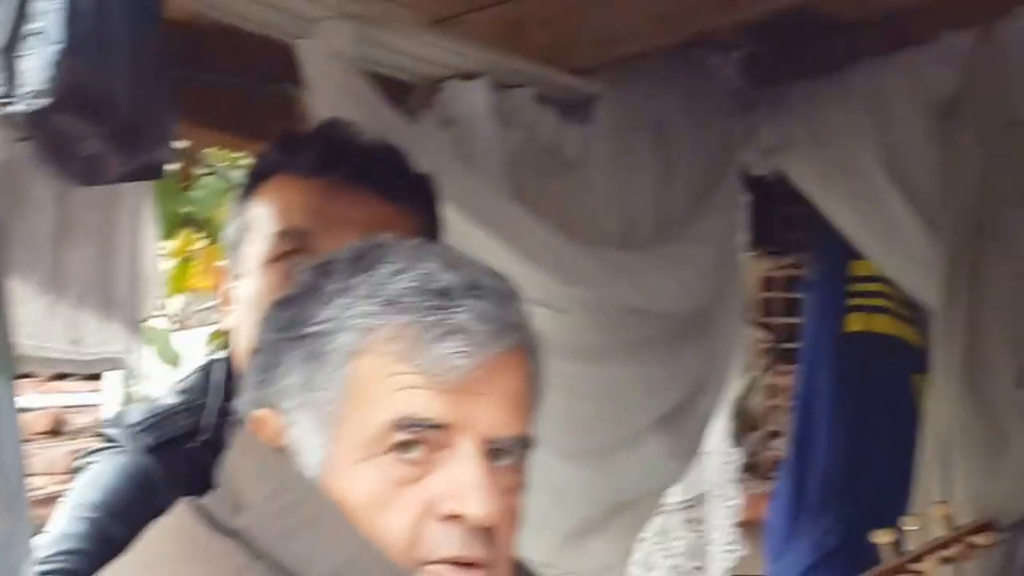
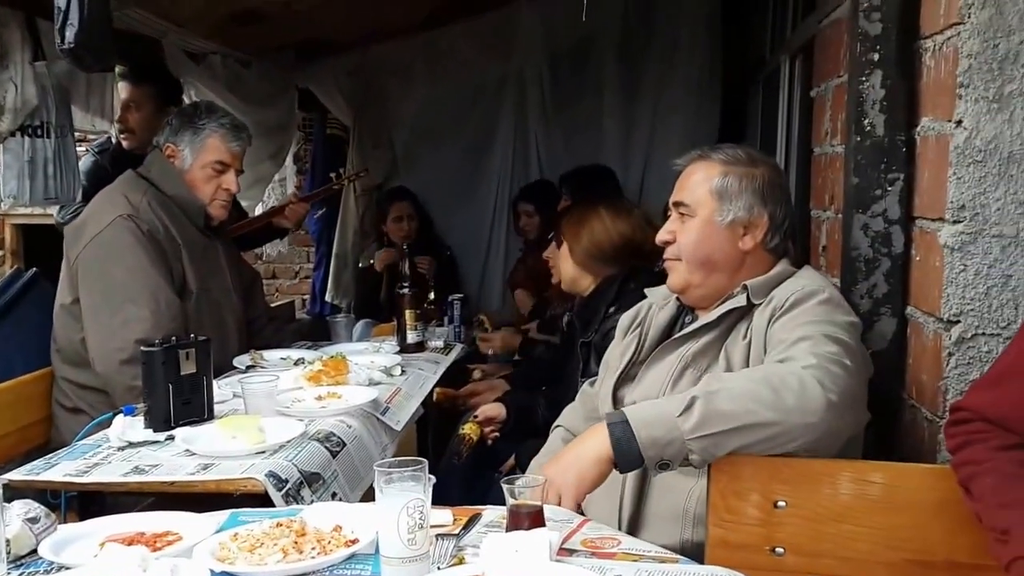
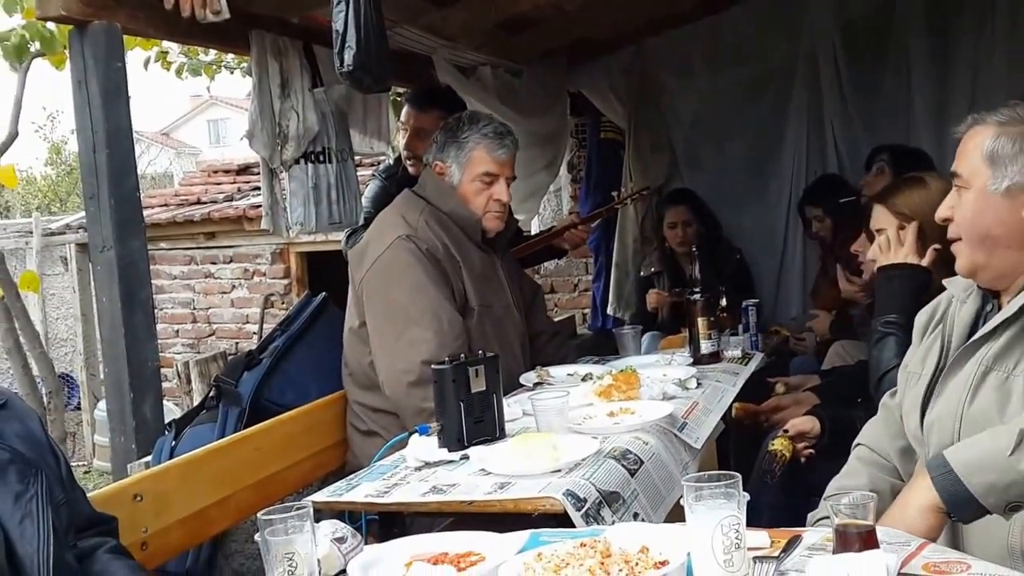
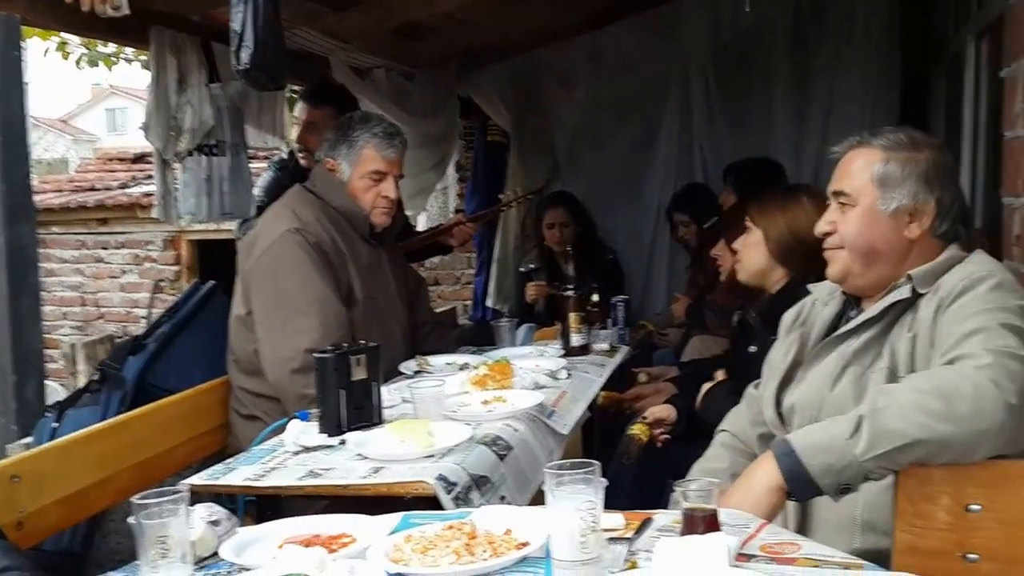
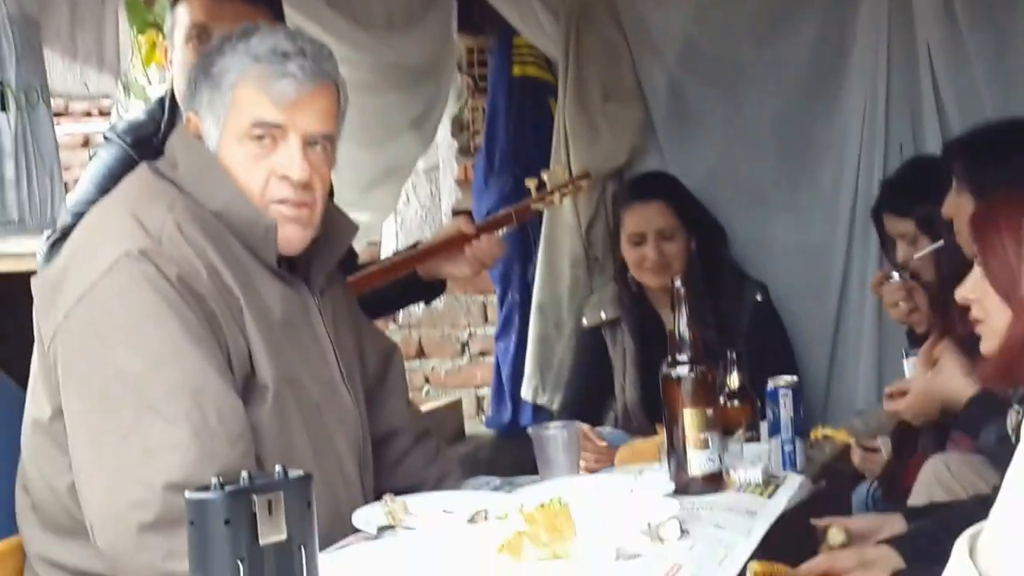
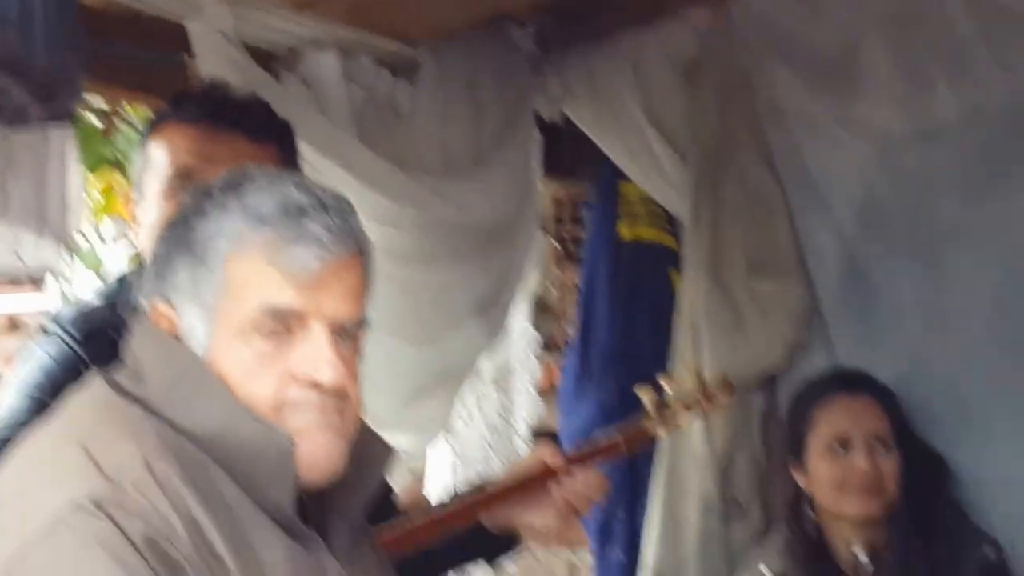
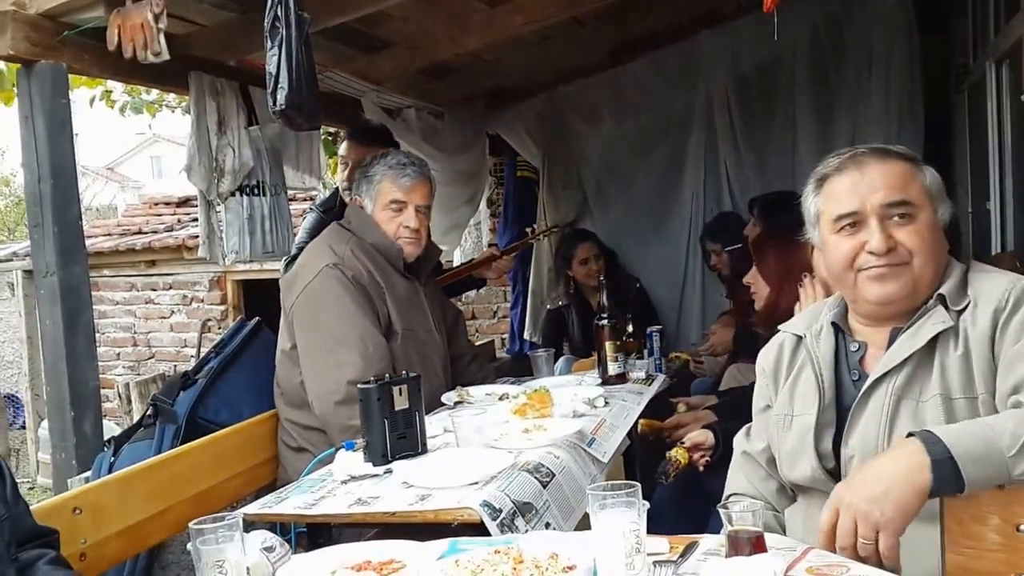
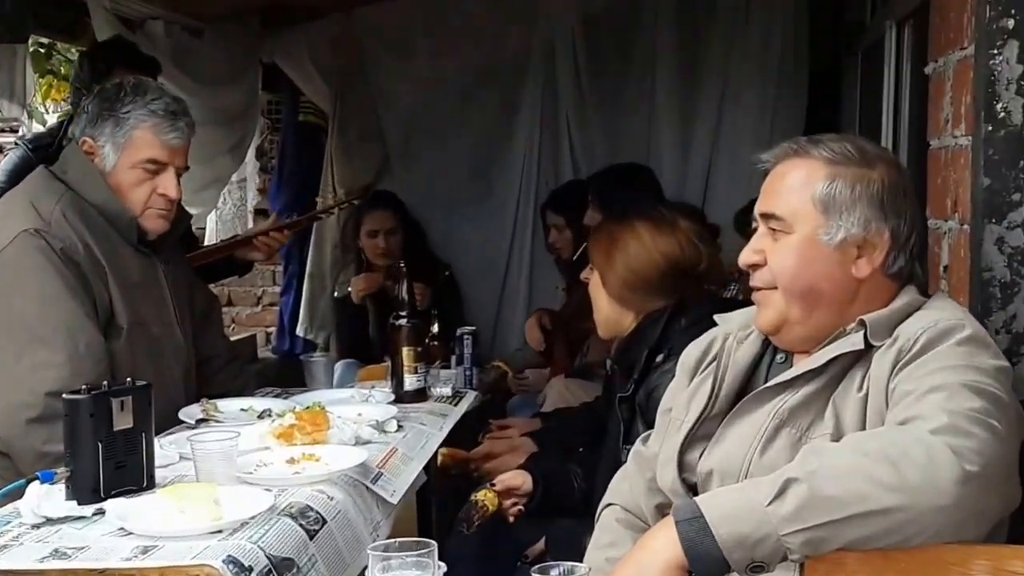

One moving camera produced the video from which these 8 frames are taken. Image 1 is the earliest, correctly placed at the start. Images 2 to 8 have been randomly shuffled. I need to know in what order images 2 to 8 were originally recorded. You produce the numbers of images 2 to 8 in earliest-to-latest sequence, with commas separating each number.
6, 5, 7, 3, 4, 2, 8
